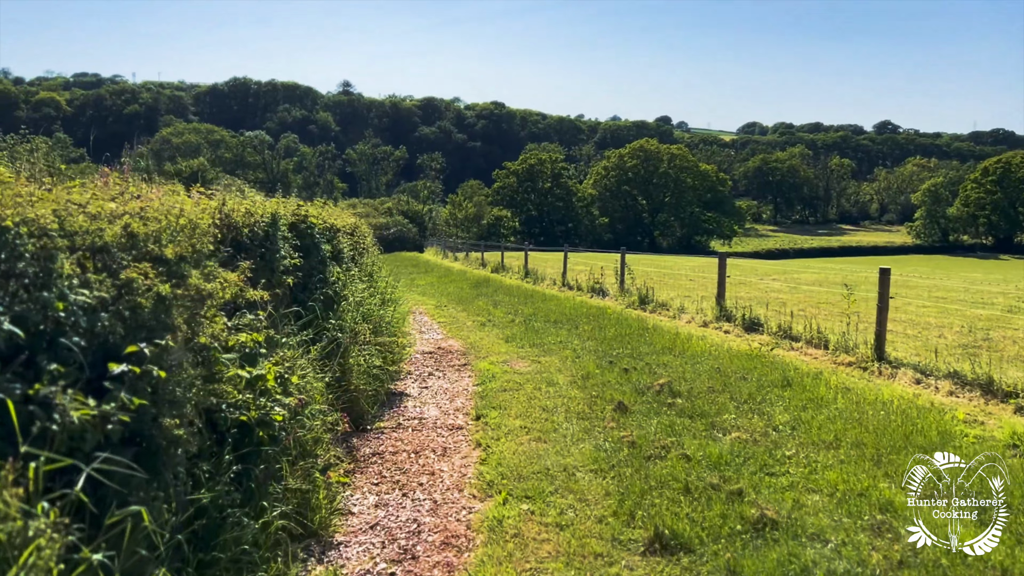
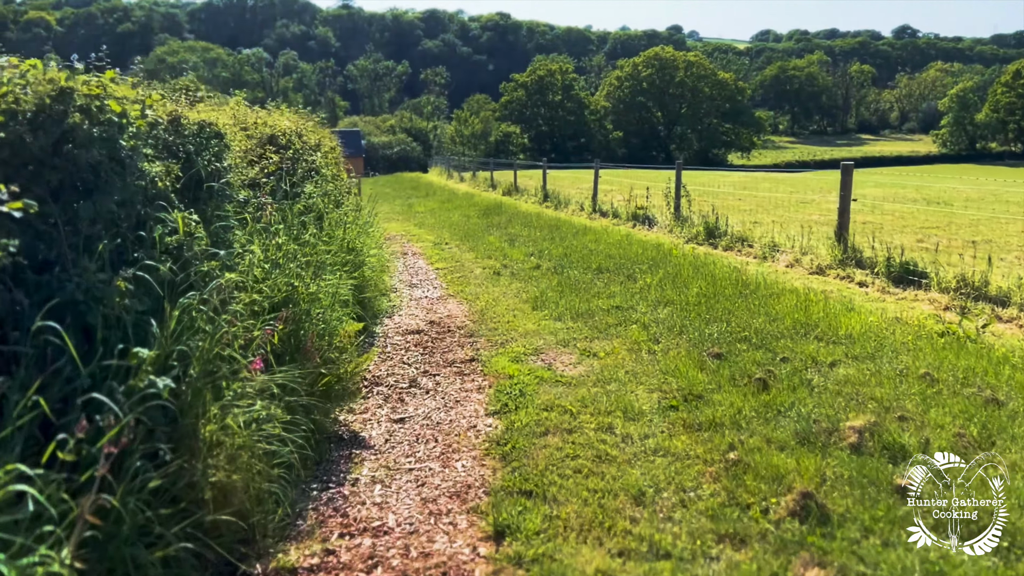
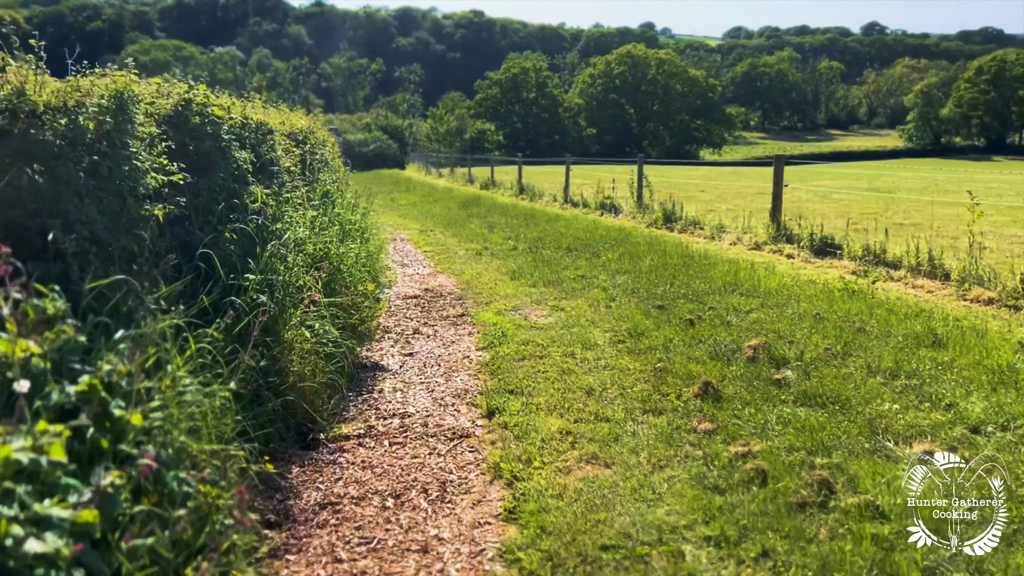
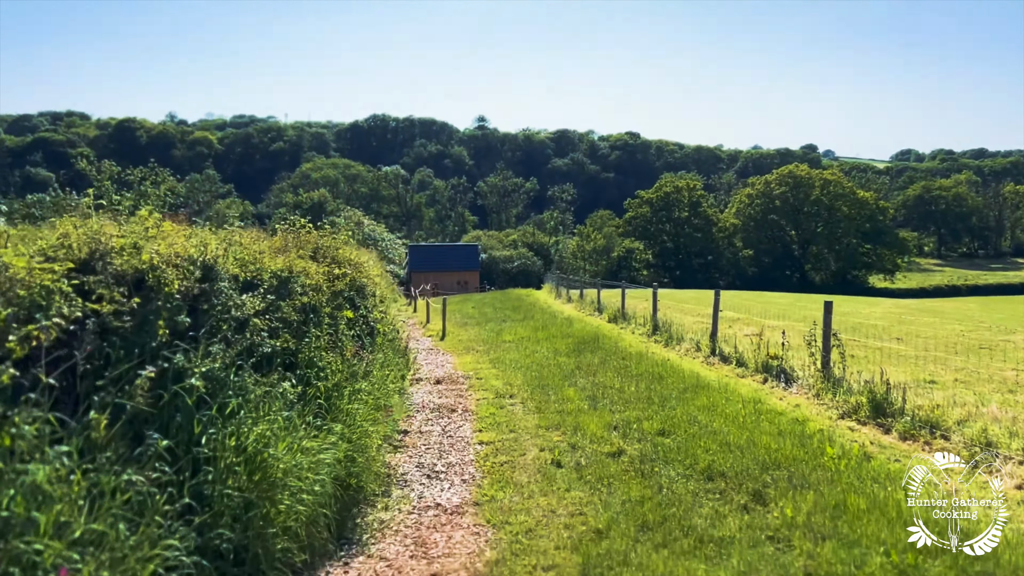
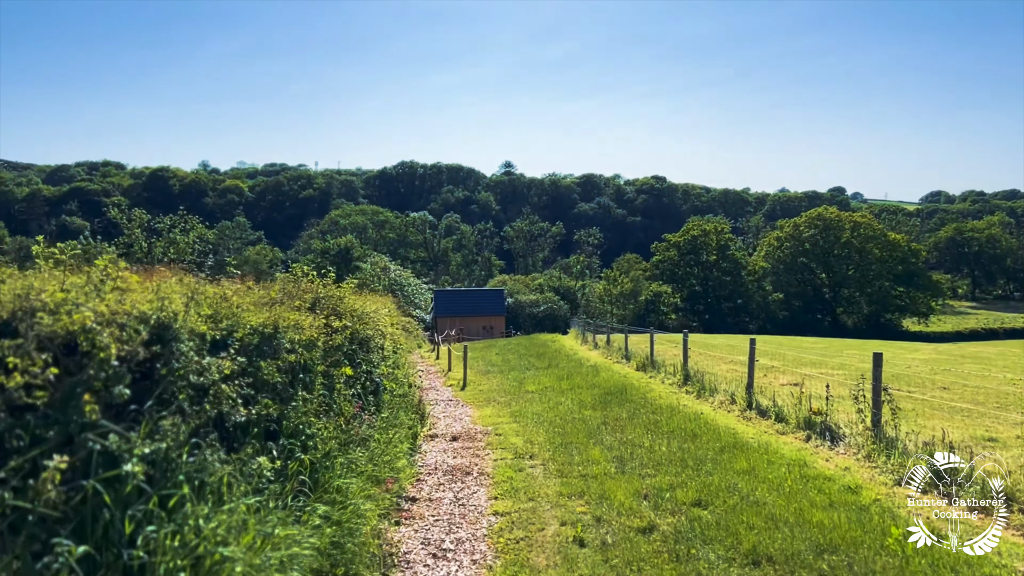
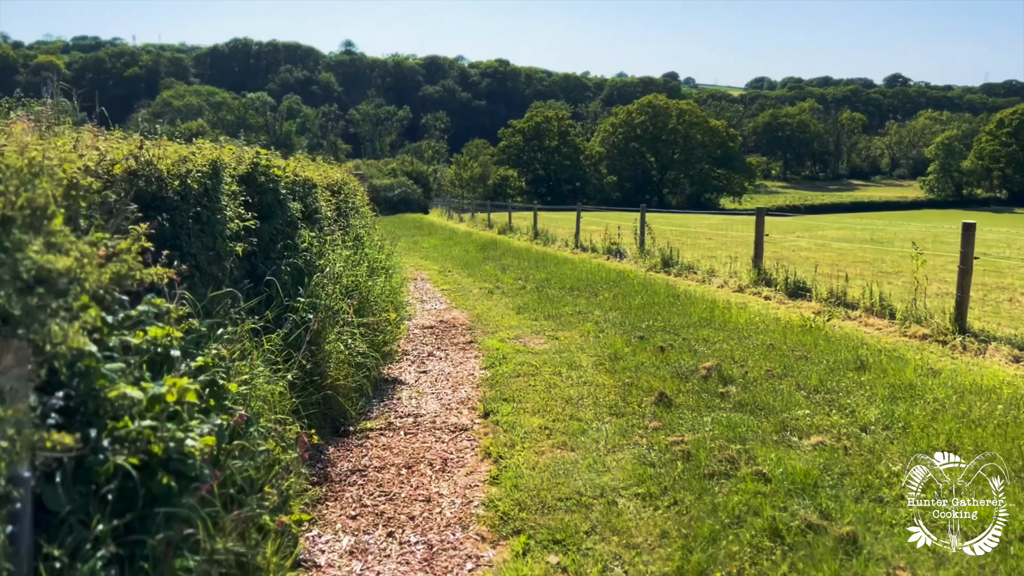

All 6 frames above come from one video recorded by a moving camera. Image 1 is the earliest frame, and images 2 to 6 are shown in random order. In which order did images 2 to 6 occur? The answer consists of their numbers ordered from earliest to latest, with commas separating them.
6, 3, 2, 4, 5
